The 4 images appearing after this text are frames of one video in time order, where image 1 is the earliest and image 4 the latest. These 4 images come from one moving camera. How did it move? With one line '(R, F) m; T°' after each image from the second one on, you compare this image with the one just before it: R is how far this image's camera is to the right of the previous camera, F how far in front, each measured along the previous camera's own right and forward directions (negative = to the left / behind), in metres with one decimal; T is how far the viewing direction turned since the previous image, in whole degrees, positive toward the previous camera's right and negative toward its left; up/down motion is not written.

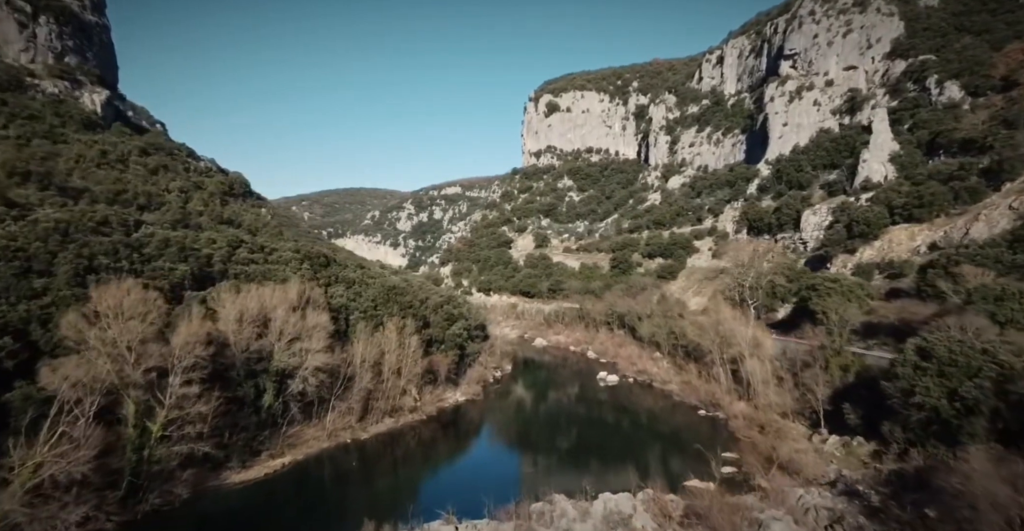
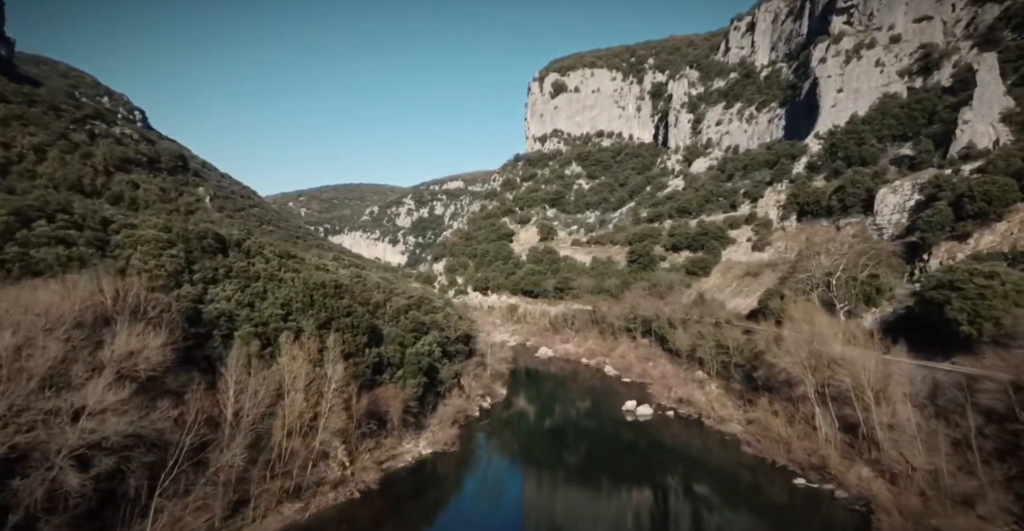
(+0.6, +11.1) m; -1°
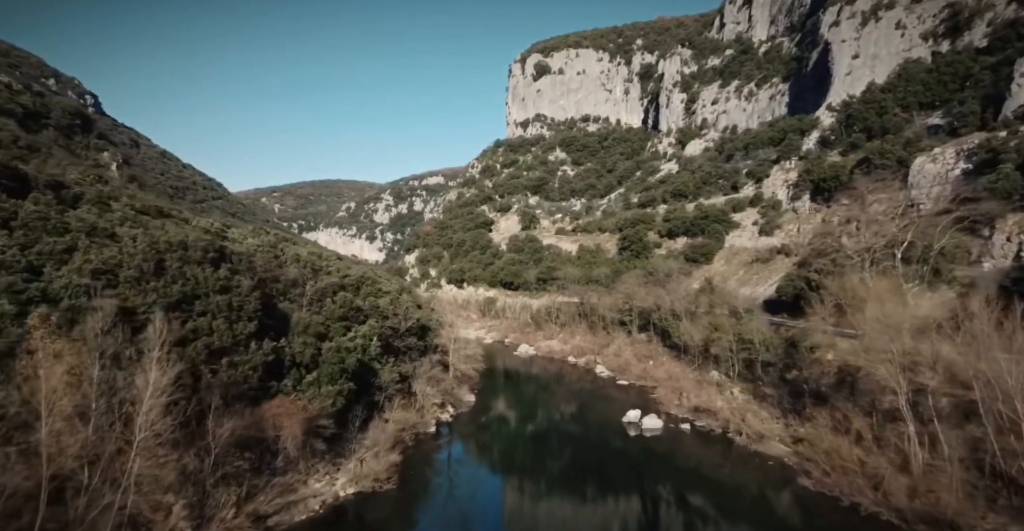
(+0.6, +7.0) m; +2°
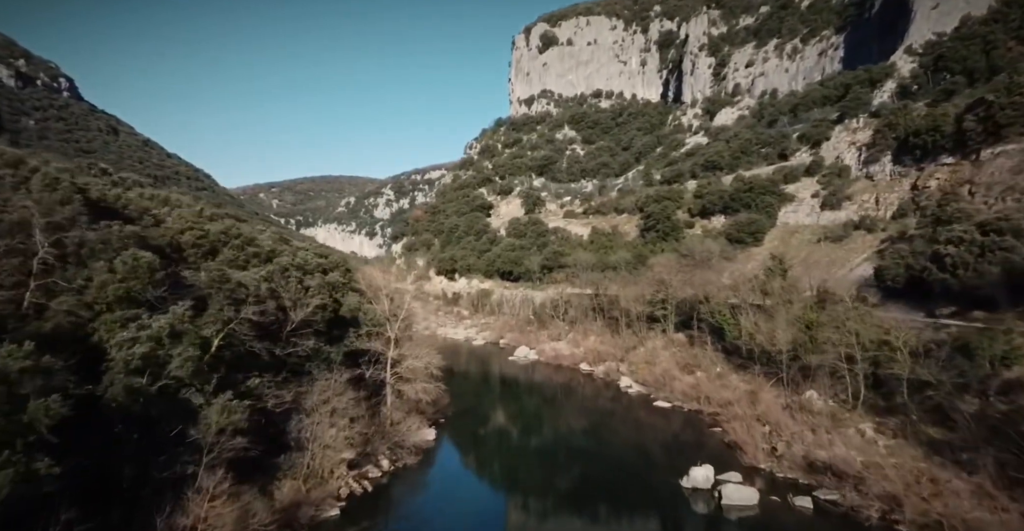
(+0.7, +10.2) m; -1°
